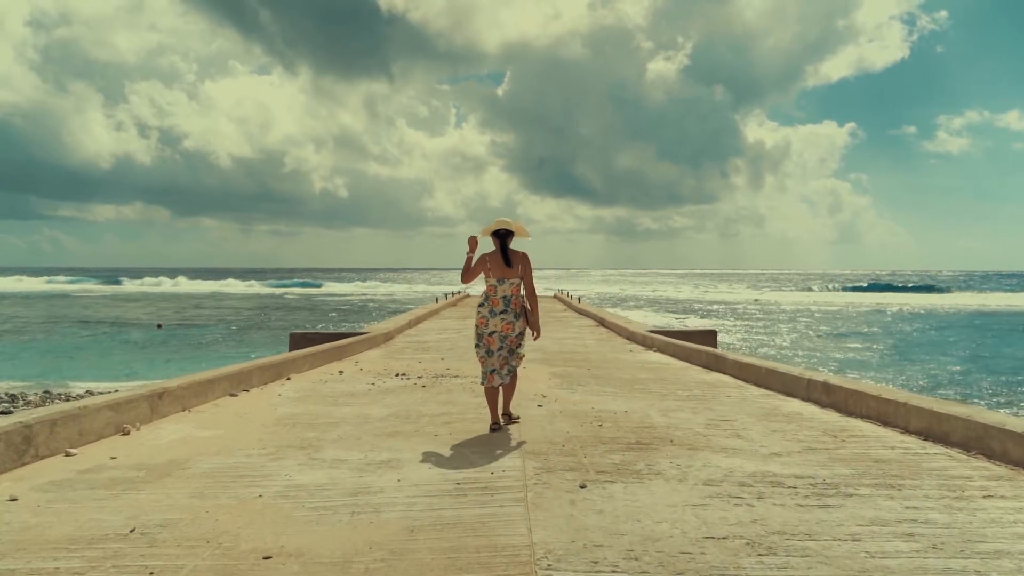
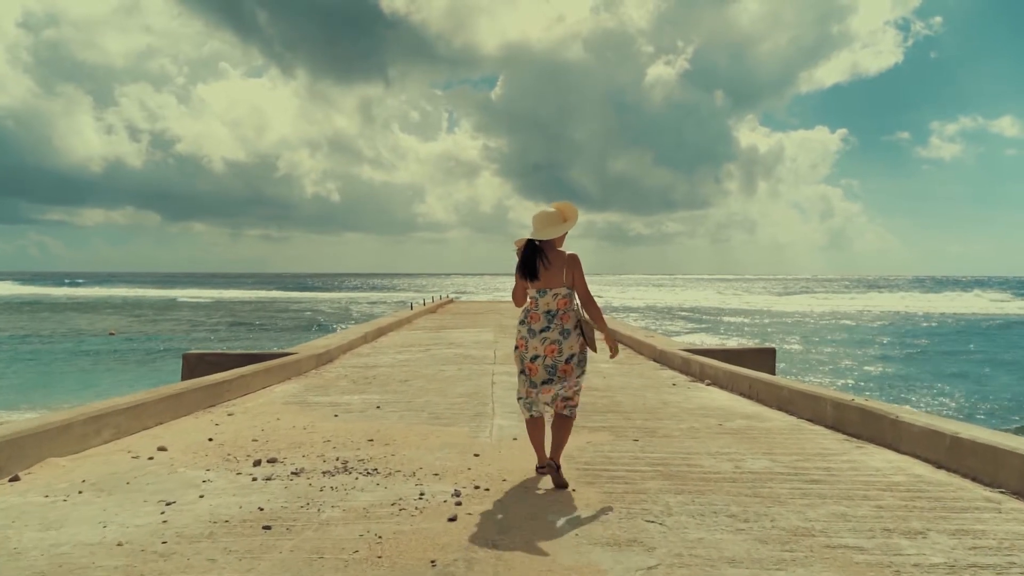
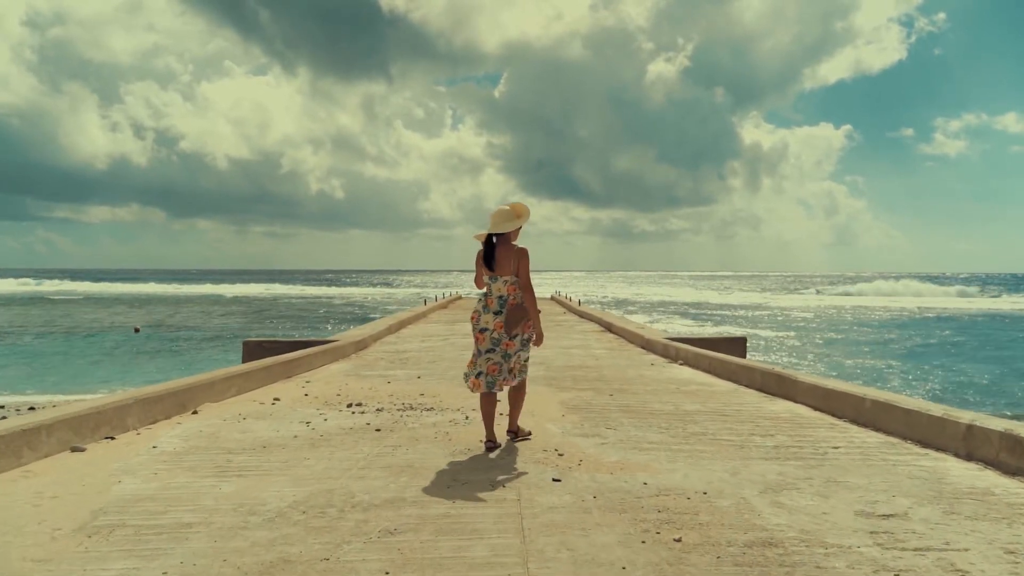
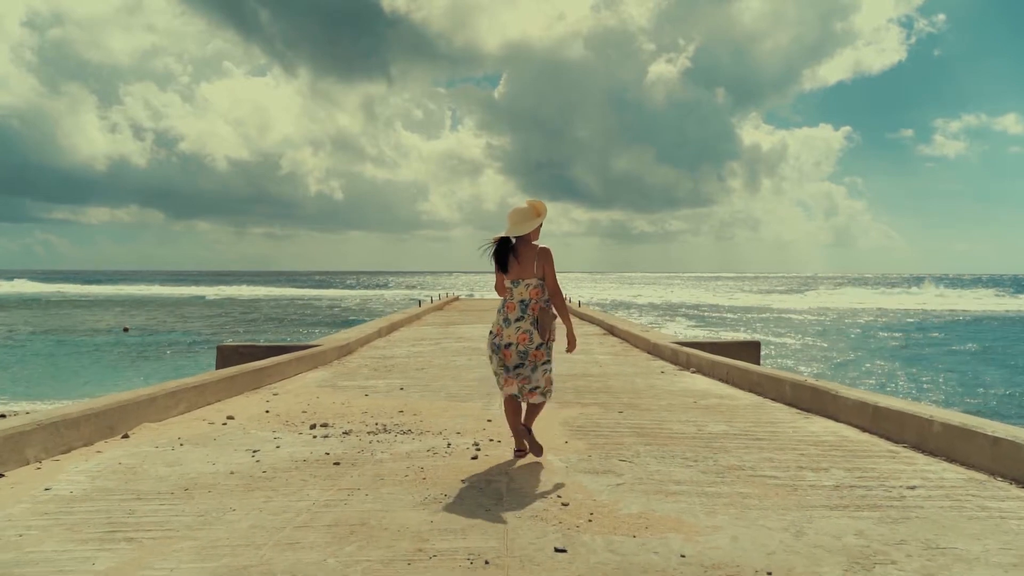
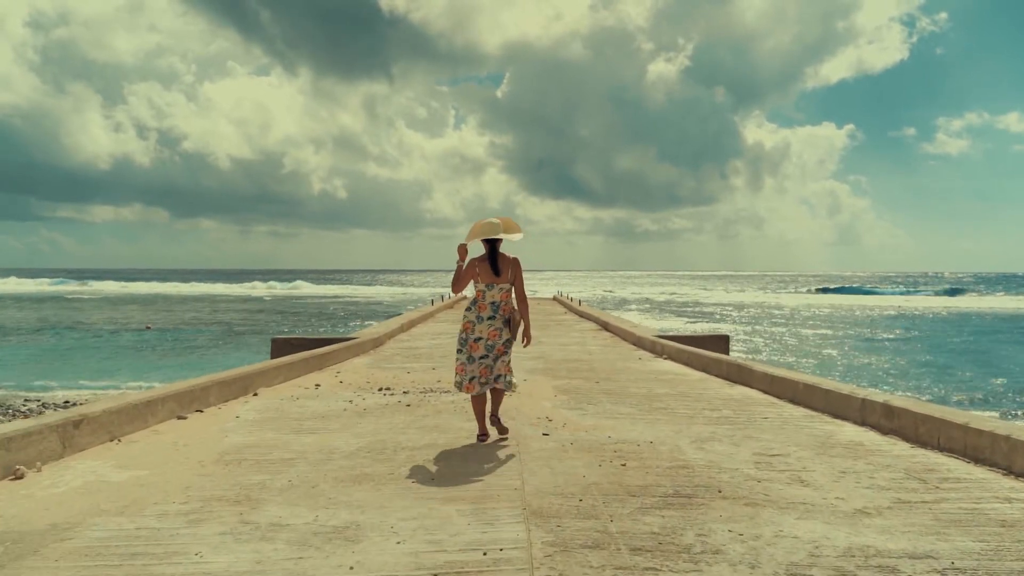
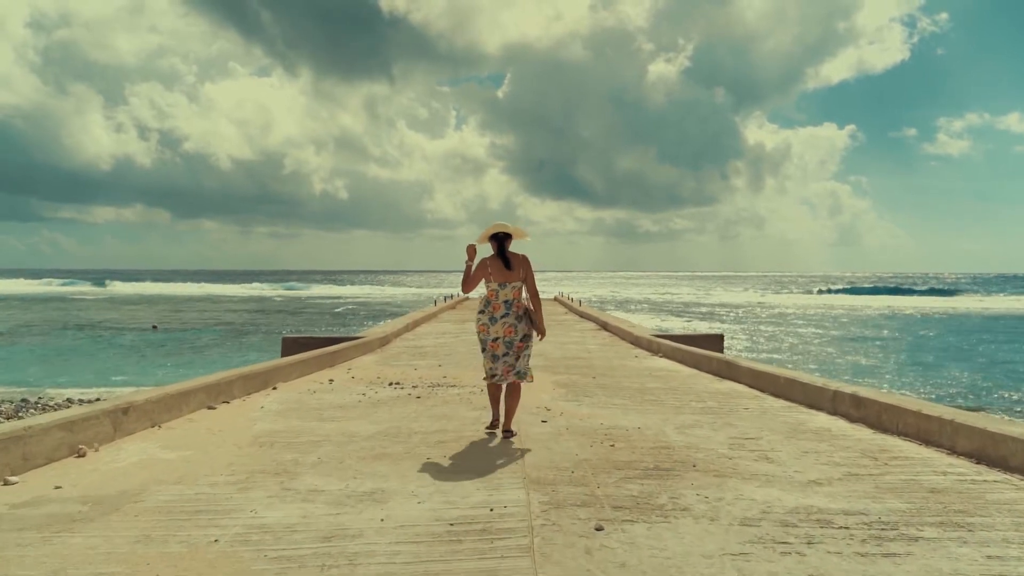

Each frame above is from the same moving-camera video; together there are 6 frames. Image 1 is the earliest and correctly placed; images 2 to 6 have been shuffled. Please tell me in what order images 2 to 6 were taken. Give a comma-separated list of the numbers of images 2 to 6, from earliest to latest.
6, 5, 3, 4, 2
